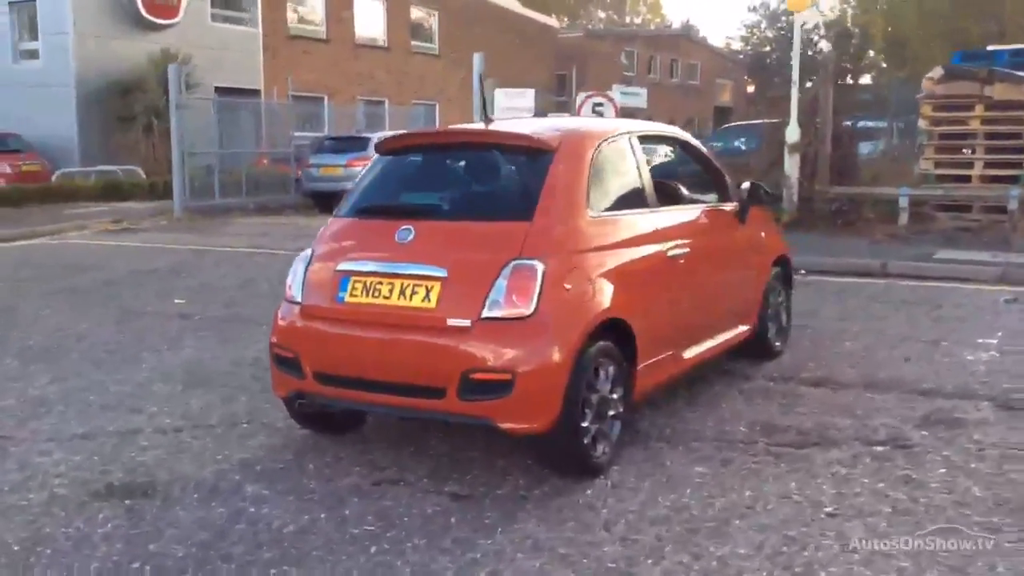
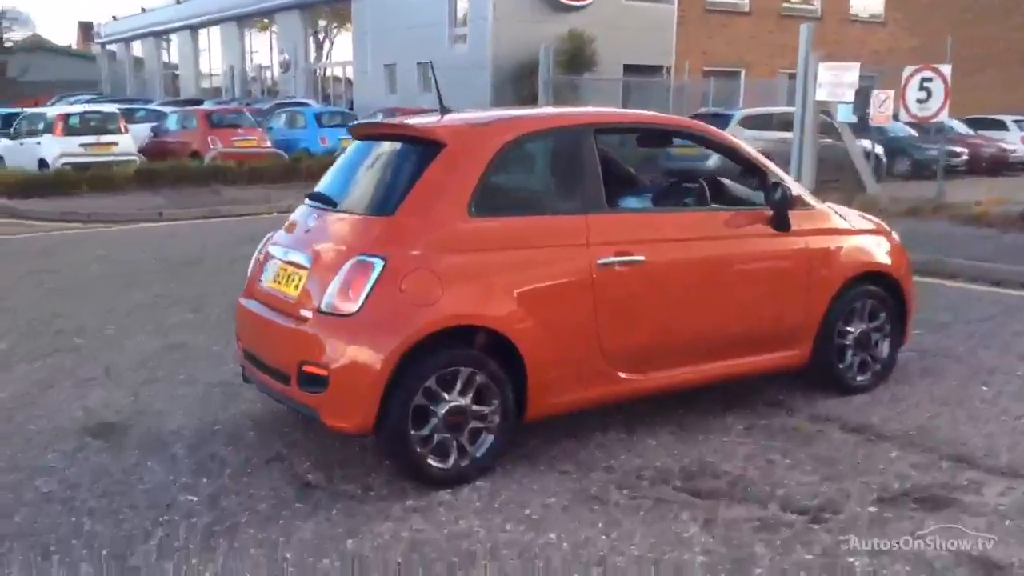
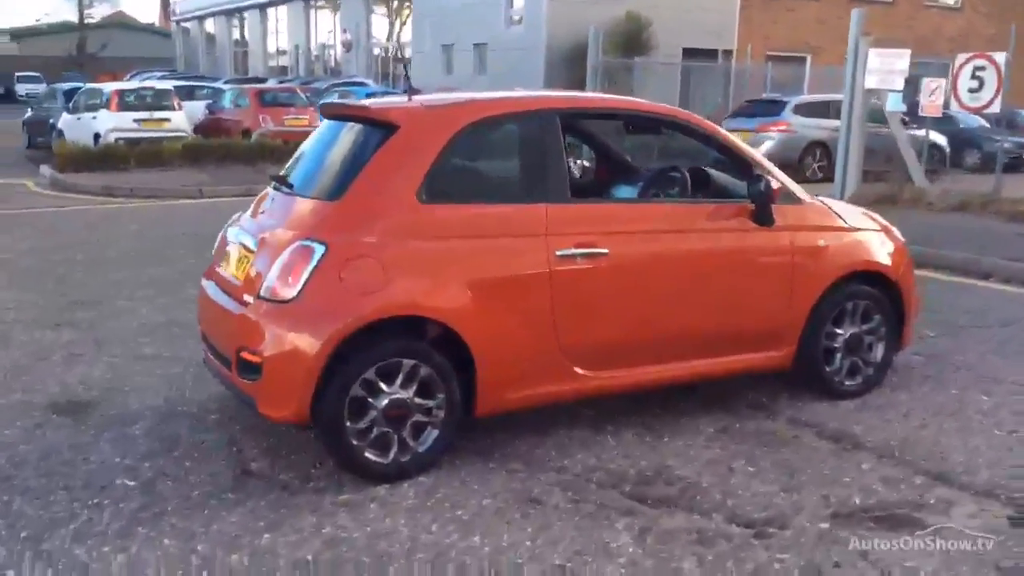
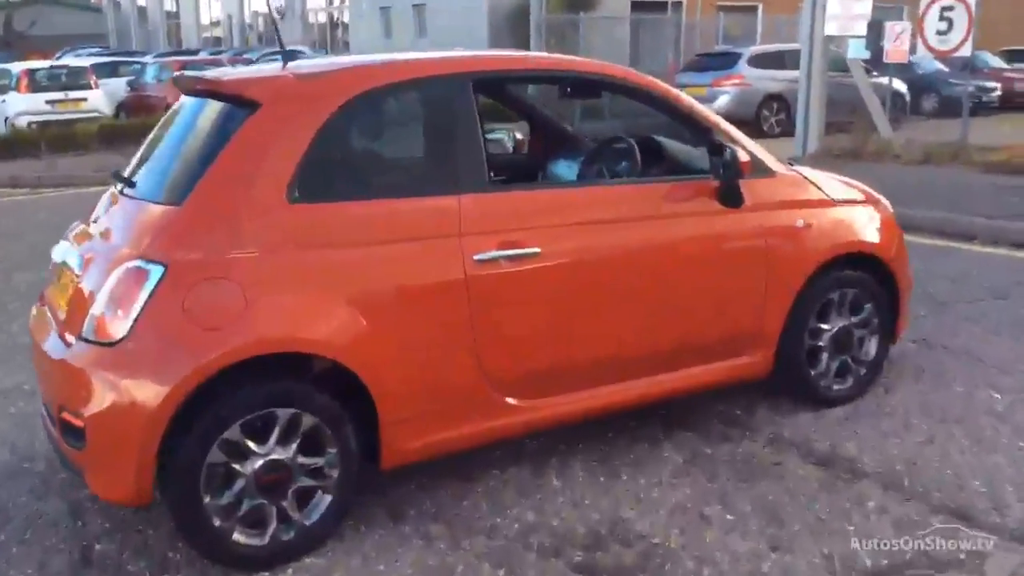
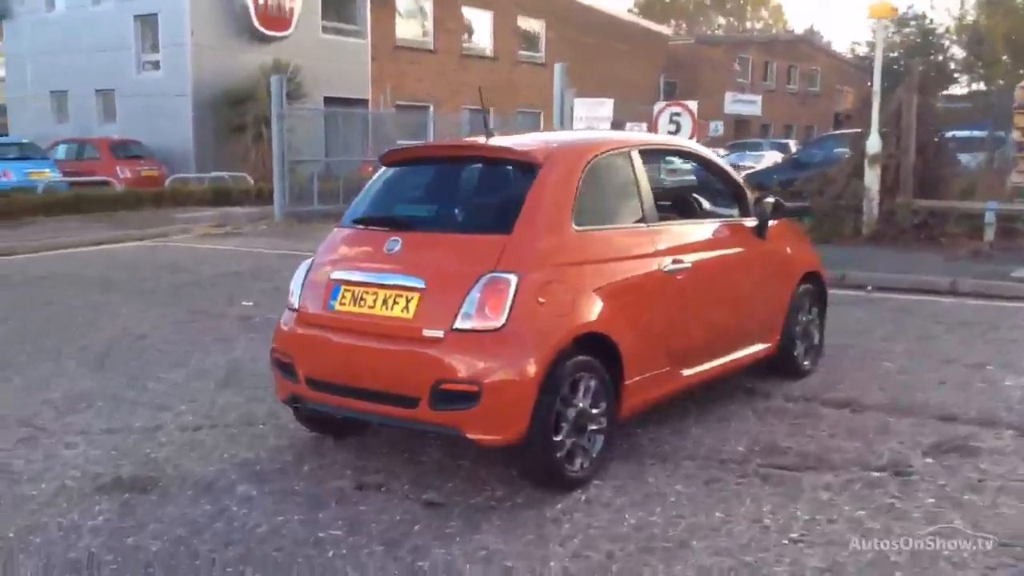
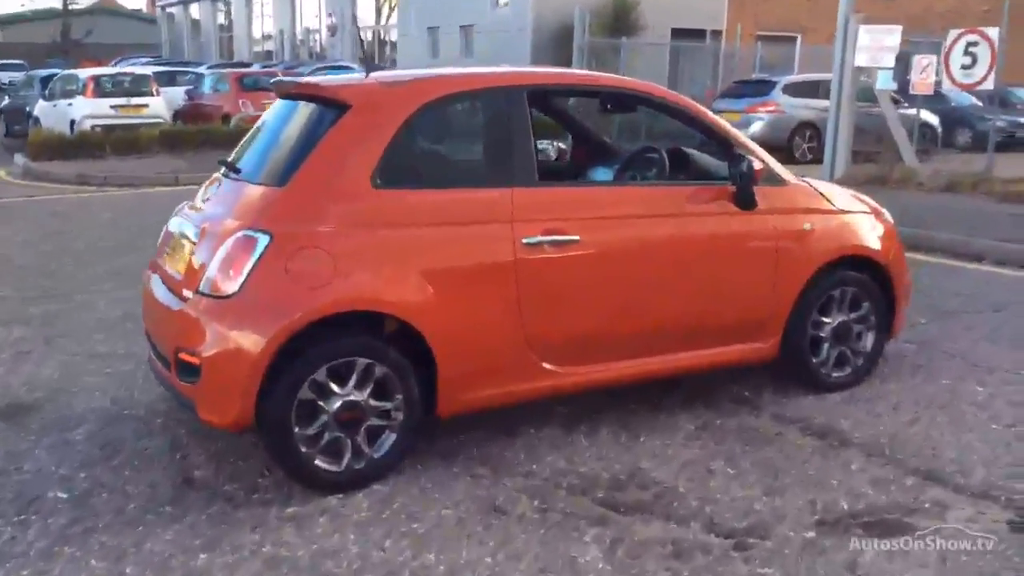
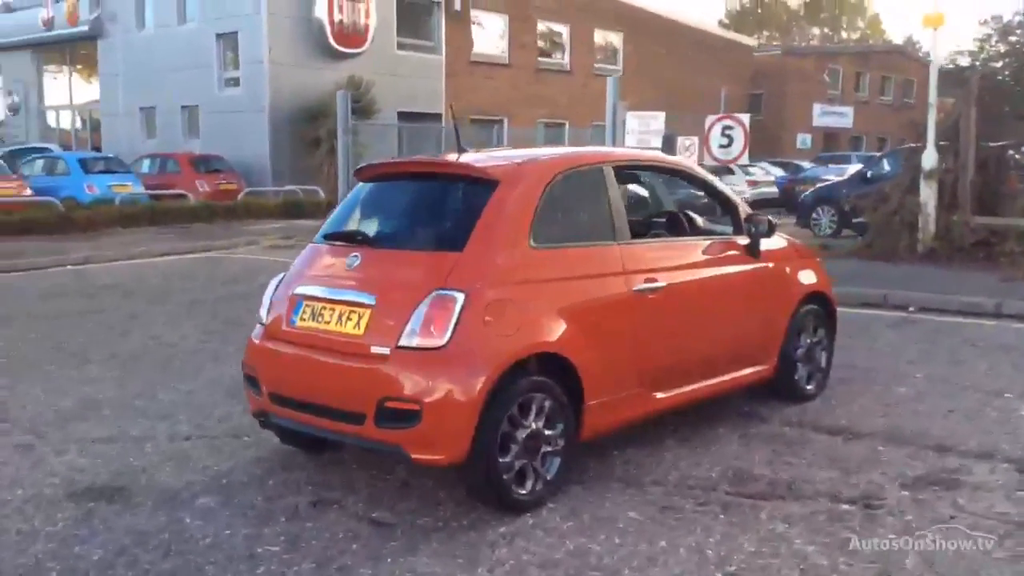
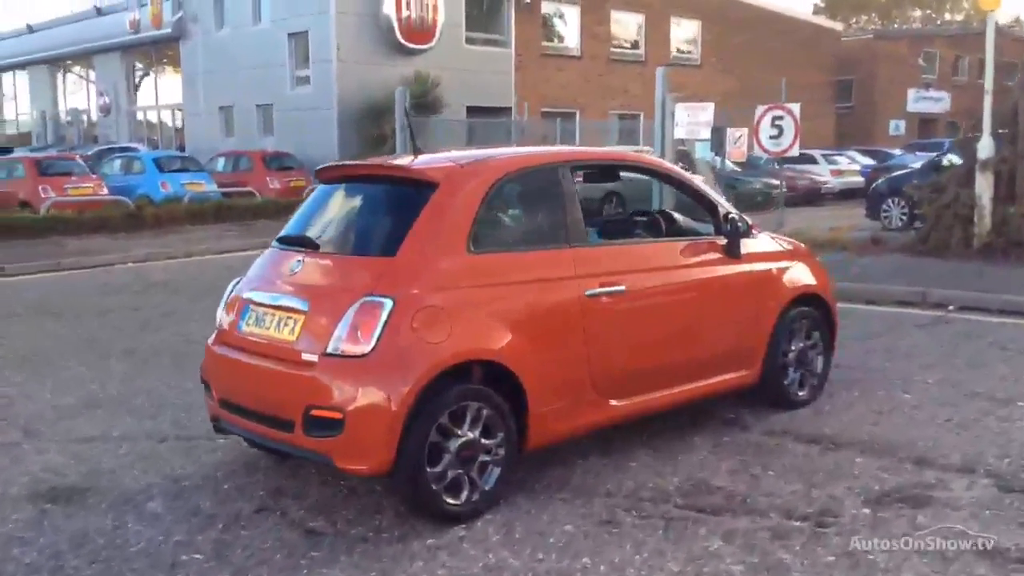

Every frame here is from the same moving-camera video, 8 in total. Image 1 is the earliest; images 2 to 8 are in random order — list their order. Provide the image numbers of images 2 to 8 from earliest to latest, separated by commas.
5, 7, 8, 2, 3, 6, 4
